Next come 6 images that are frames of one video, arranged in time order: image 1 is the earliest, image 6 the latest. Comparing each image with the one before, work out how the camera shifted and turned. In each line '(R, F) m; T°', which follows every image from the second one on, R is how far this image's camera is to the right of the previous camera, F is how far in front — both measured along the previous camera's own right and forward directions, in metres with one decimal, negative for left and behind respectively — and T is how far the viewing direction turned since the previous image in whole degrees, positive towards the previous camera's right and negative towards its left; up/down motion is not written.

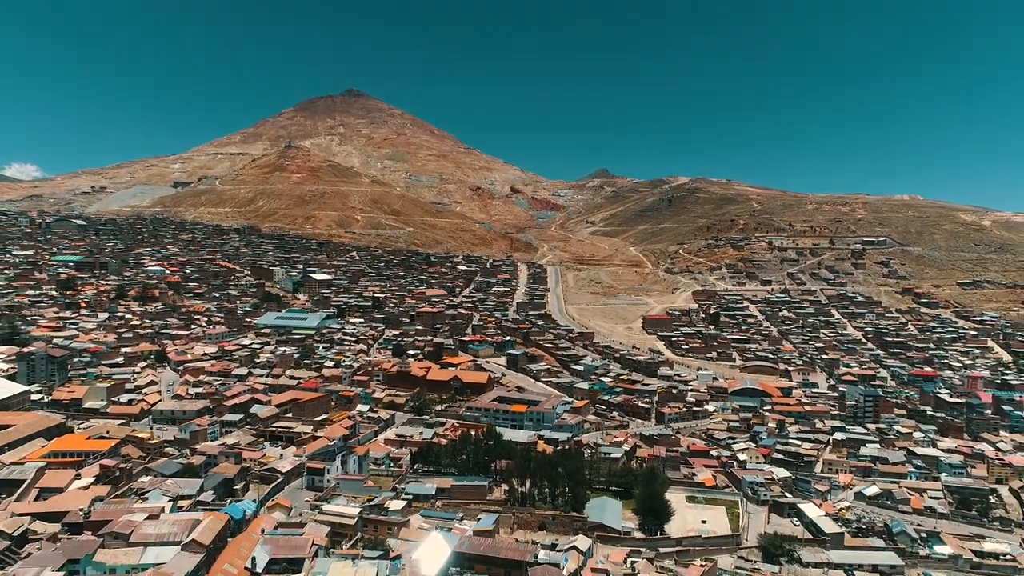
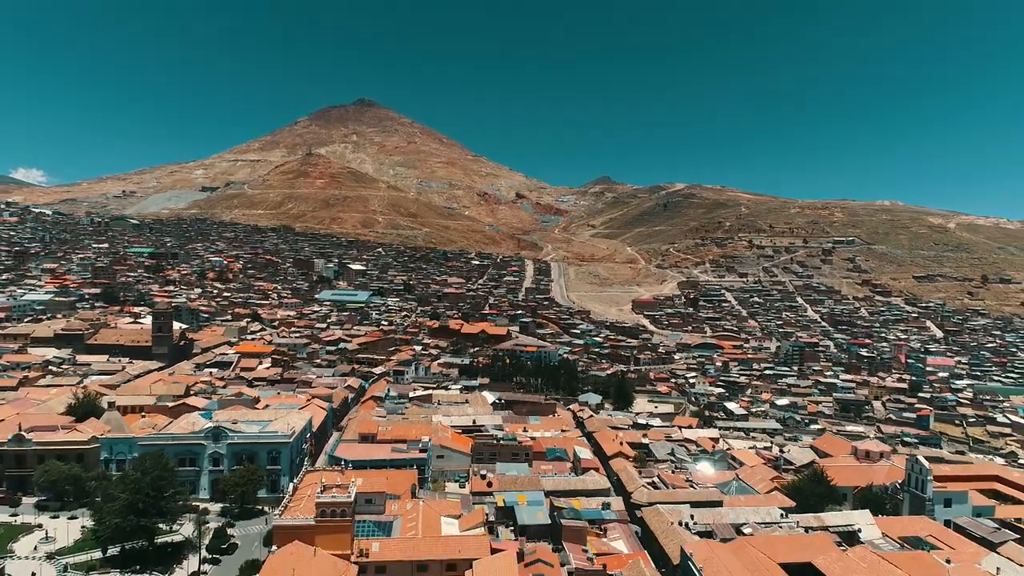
(-0.7, -13.2) m; 0°
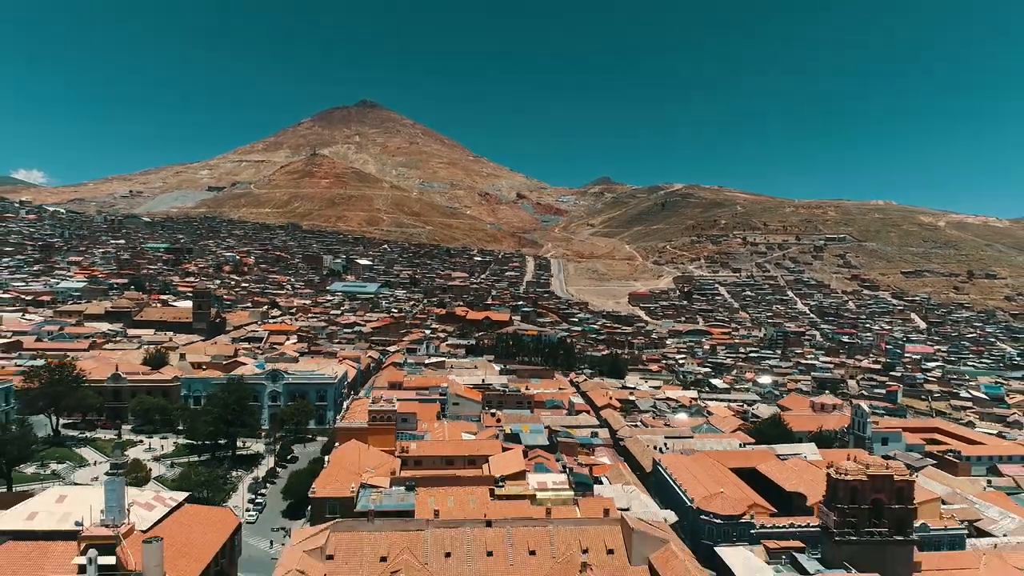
(-0.1, -3.7) m; 0°
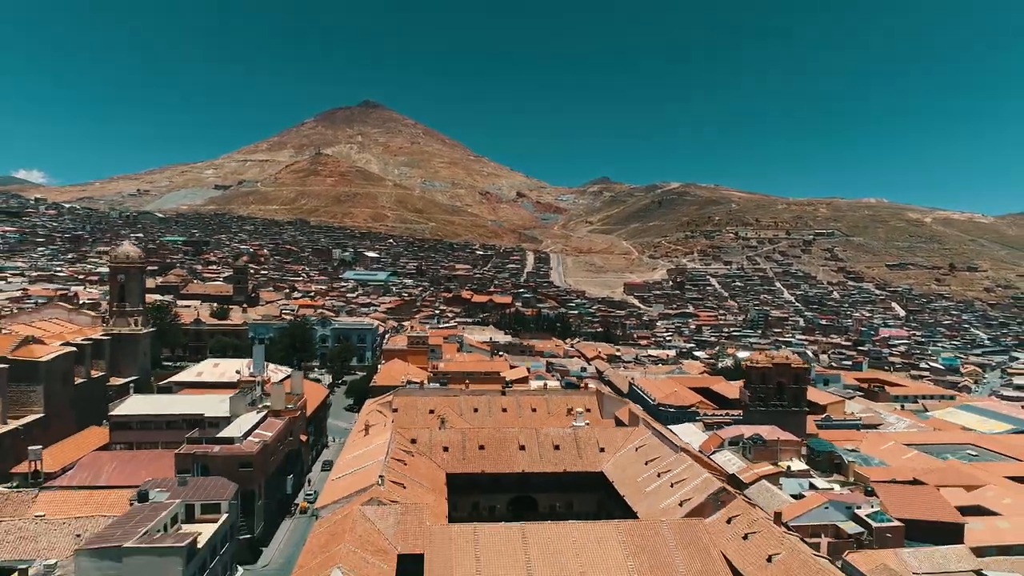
(-0.2, -4.8) m; 0°
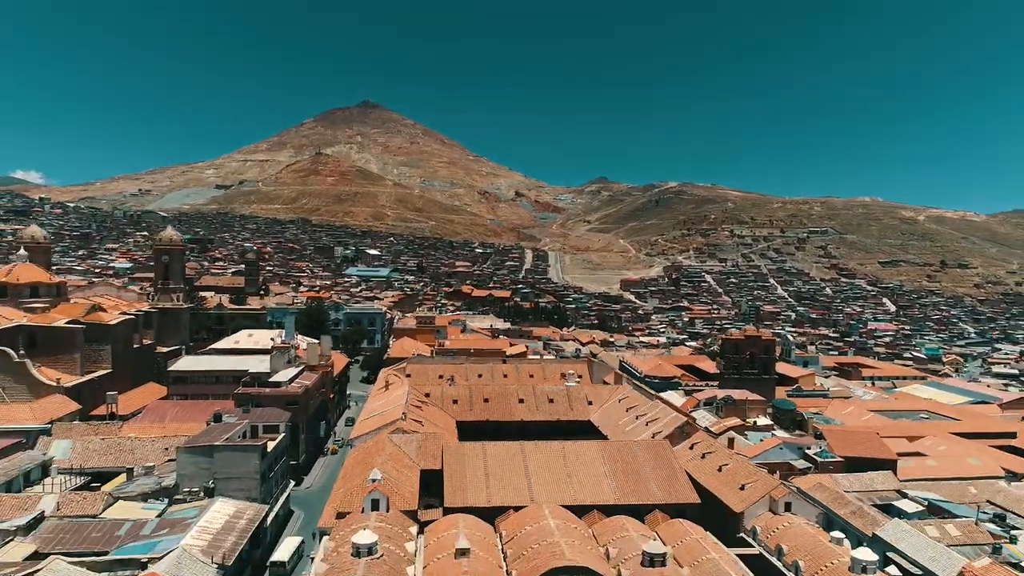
(0.0, -2.0) m; 0°
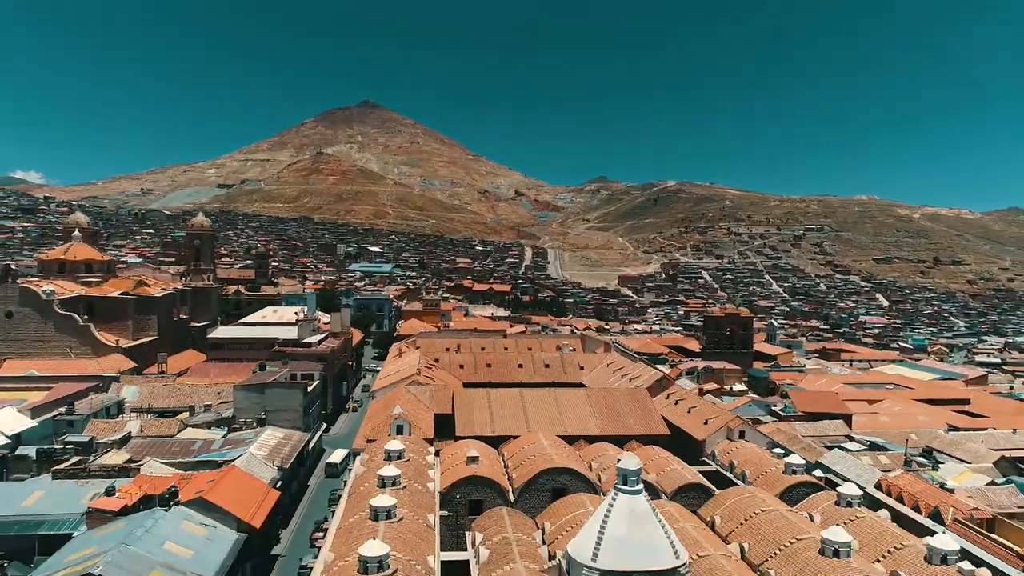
(0.0, -1.8) m; 0°
